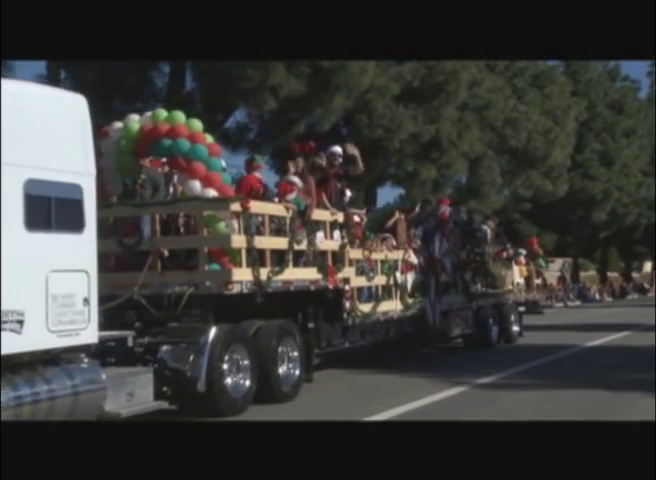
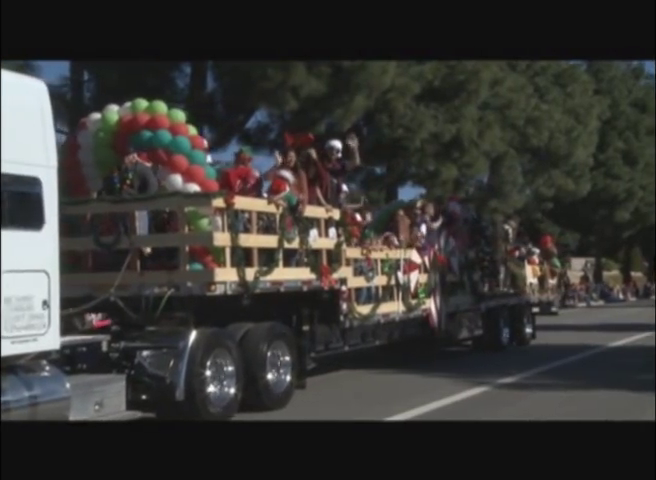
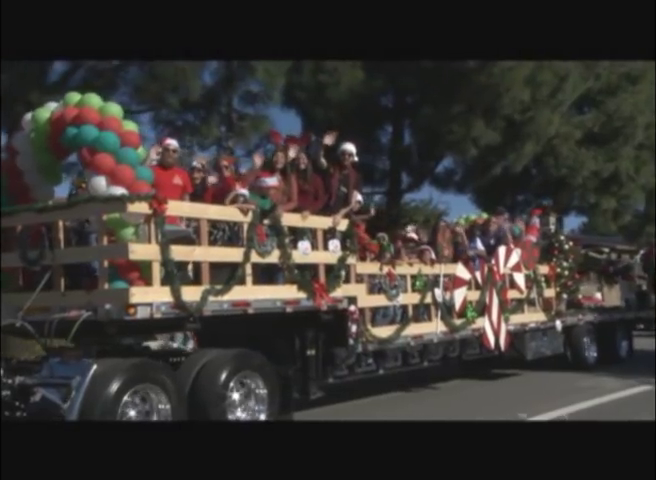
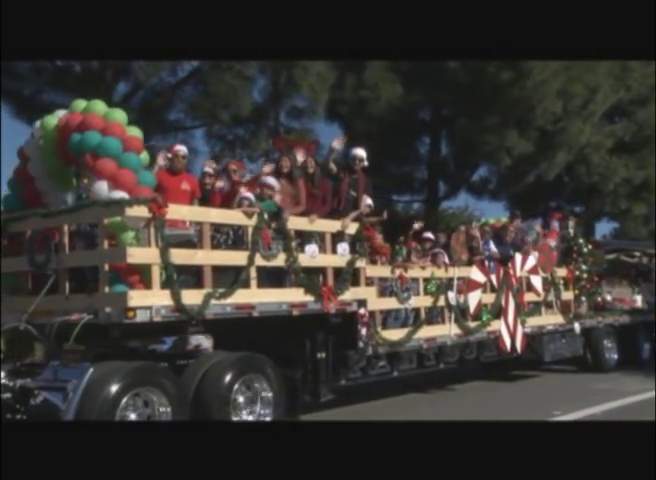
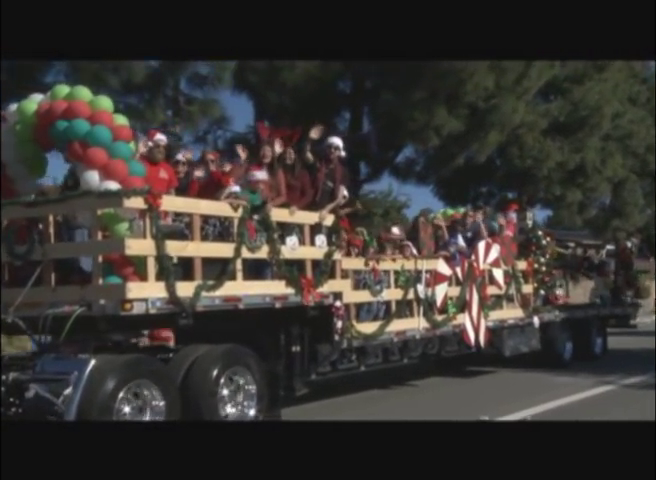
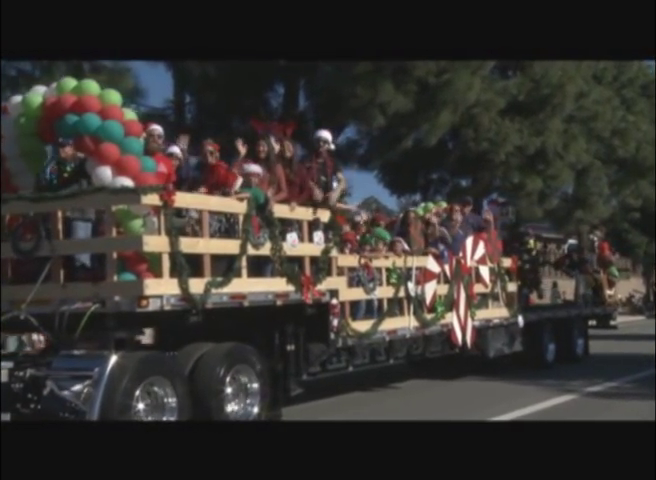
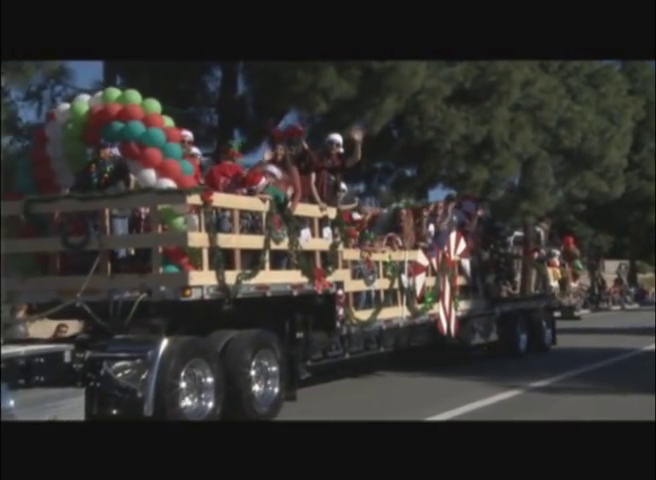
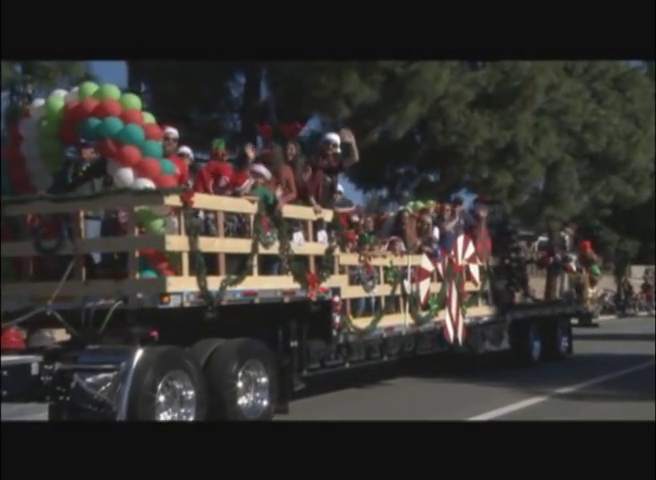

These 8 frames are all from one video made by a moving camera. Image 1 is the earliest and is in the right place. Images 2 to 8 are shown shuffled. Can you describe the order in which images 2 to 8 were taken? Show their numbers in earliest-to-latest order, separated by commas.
2, 7, 8, 6, 5, 3, 4
